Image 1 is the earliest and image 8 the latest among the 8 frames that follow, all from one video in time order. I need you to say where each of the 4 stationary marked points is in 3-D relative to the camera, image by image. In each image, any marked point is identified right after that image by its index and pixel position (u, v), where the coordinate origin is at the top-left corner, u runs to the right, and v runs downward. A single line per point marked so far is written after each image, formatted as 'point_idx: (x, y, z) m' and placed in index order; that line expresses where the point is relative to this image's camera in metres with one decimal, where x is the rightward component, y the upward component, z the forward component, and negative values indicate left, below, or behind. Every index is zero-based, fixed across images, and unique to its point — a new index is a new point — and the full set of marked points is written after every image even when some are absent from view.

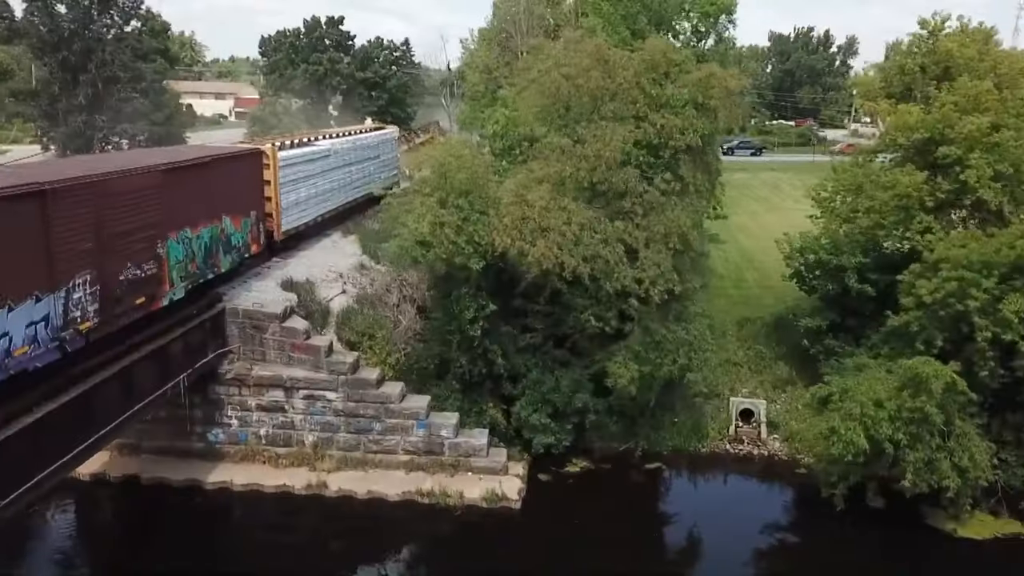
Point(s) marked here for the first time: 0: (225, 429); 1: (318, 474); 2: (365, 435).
0: (-6.0, -2.9, +15.4) m
1: (-3.9, -3.8, +15.0) m
2: (-3.0, -3.0, +15.2) m
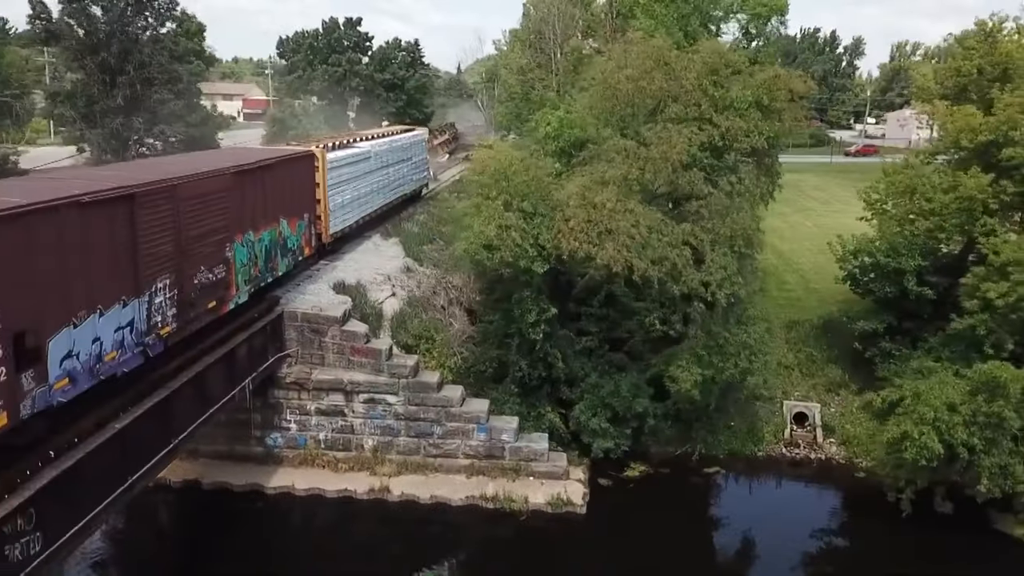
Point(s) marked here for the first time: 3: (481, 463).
0: (-4.7, -3.0, +15.3) m
1: (-2.7, -3.9, +14.9) m
2: (-1.8, -3.1, +15.1) m
3: (-0.6, -3.6, +15.1) m
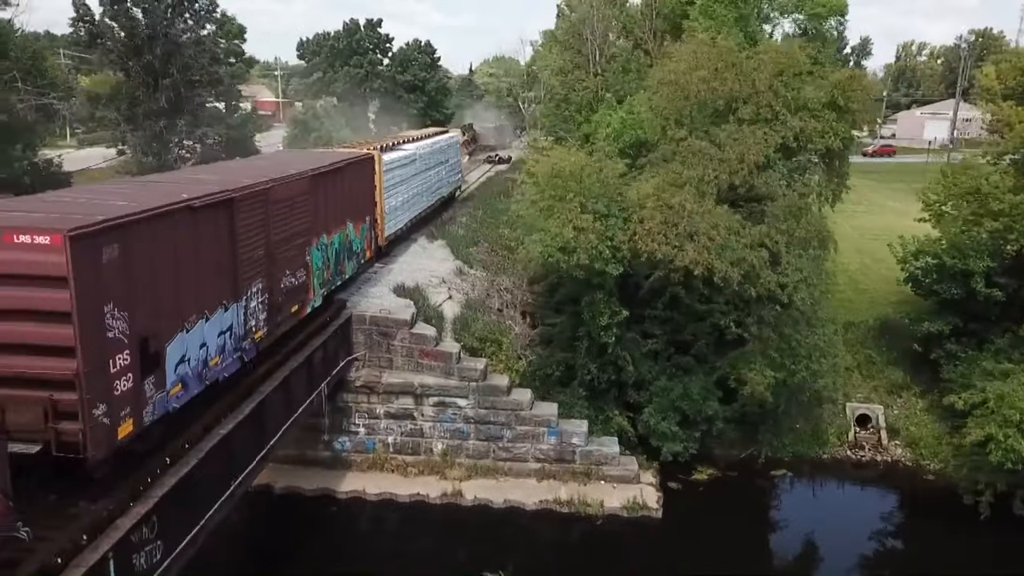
0: (-3.3, -3.1, +15.2) m
1: (-1.2, -3.9, +14.8) m
2: (-0.3, -3.2, +15.0) m
3: (+0.8, -3.6, +15.0) m
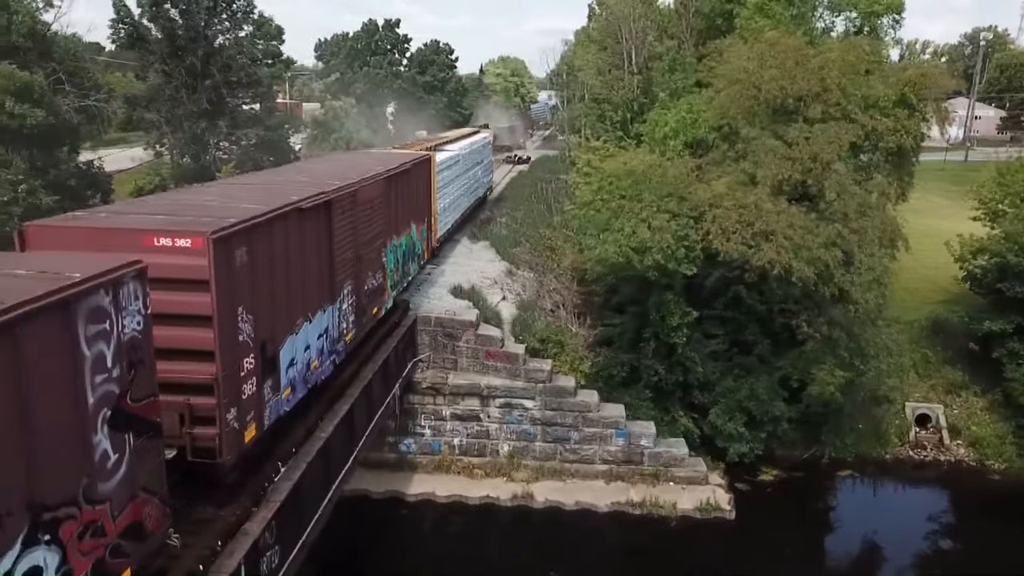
0: (-1.9, -3.1, +15.2) m
1: (+0.2, -4.0, +14.8) m
2: (+1.0, -3.2, +14.9) m
3: (+2.2, -3.7, +14.9) m
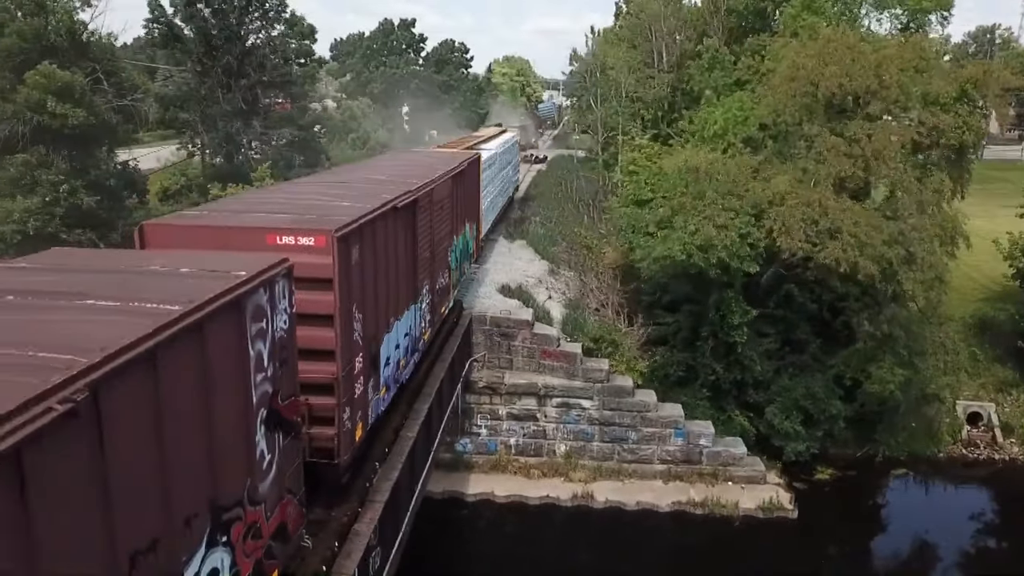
0: (-0.8, -3.1, +15.1) m
1: (+1.3, -3.9, +14.7) m
2: (+2.2, -3.1, +14.9) m
3: (+3.3, -3.6, +14.8) m
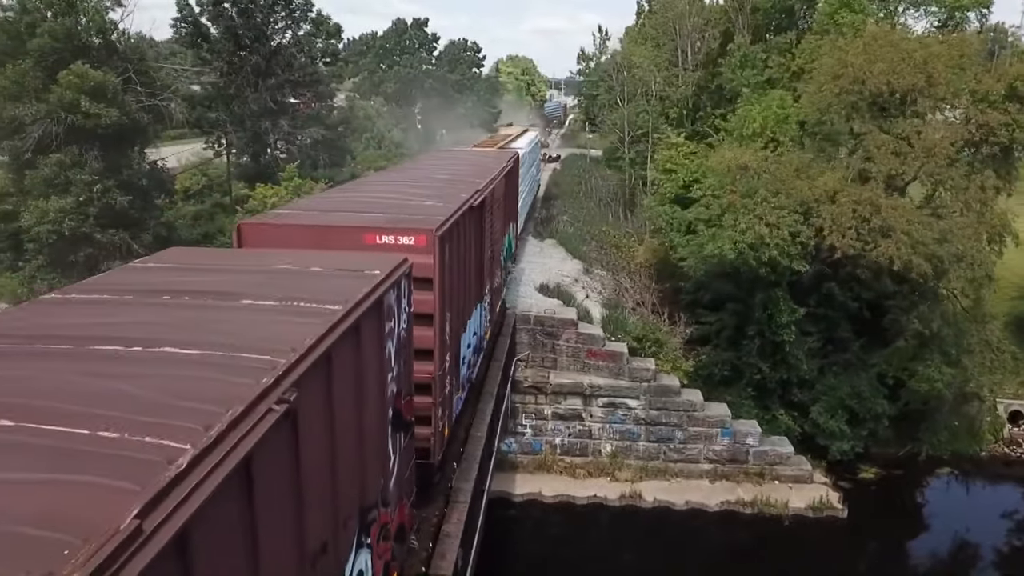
0: (+0.2, -3.1, +15.0) m
1: (+2.2, -3.9, +14.6) m
2: (+3.1, -3.1, +14.8) m
3: (+4.3, -3.6, +14.8) m
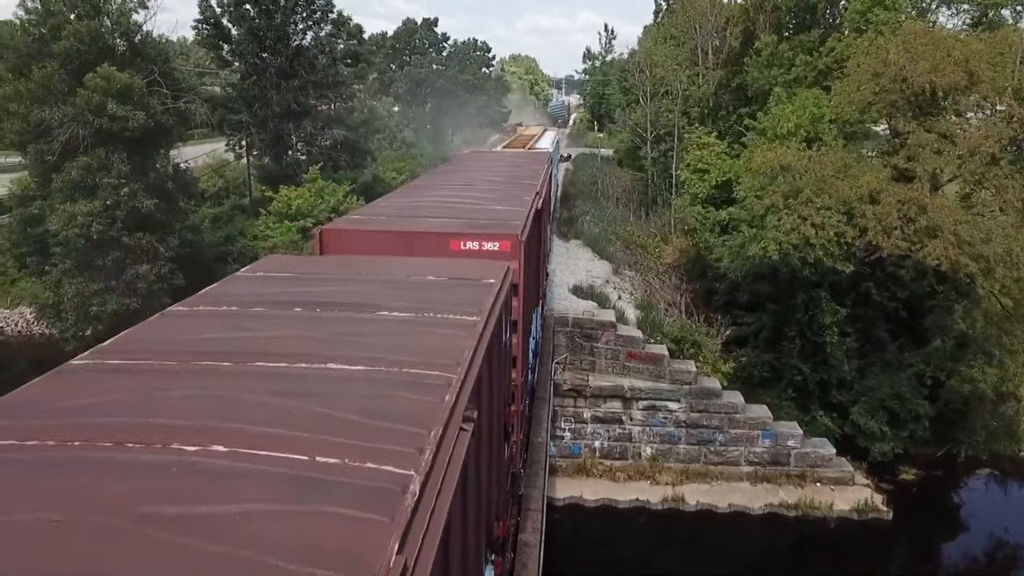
0: (+0.9, -3.1, +14.9) m
1: (+3.0, -3.9, +14.5) m
2: (+3.9, -3.1, +14.7) m
3: (+5.1, -3.6, +14.7) m
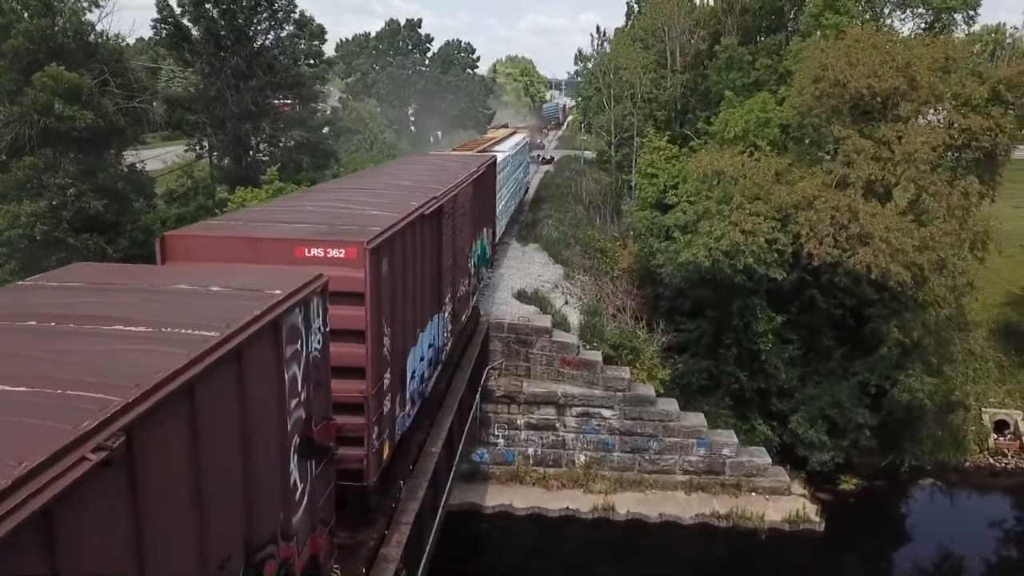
0: (-0.4, -3.2, +14.7) m
1: (+1.7, -4.1, +14.3) m
2: (+2.6, -3.3, +14.5) m
3: (+3.7, -3.8, +14.5) m
